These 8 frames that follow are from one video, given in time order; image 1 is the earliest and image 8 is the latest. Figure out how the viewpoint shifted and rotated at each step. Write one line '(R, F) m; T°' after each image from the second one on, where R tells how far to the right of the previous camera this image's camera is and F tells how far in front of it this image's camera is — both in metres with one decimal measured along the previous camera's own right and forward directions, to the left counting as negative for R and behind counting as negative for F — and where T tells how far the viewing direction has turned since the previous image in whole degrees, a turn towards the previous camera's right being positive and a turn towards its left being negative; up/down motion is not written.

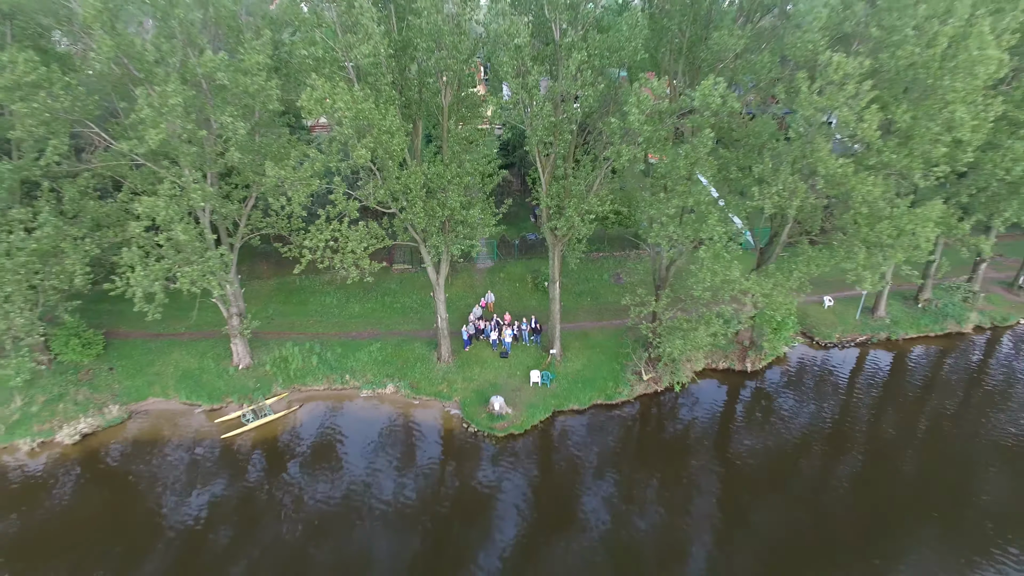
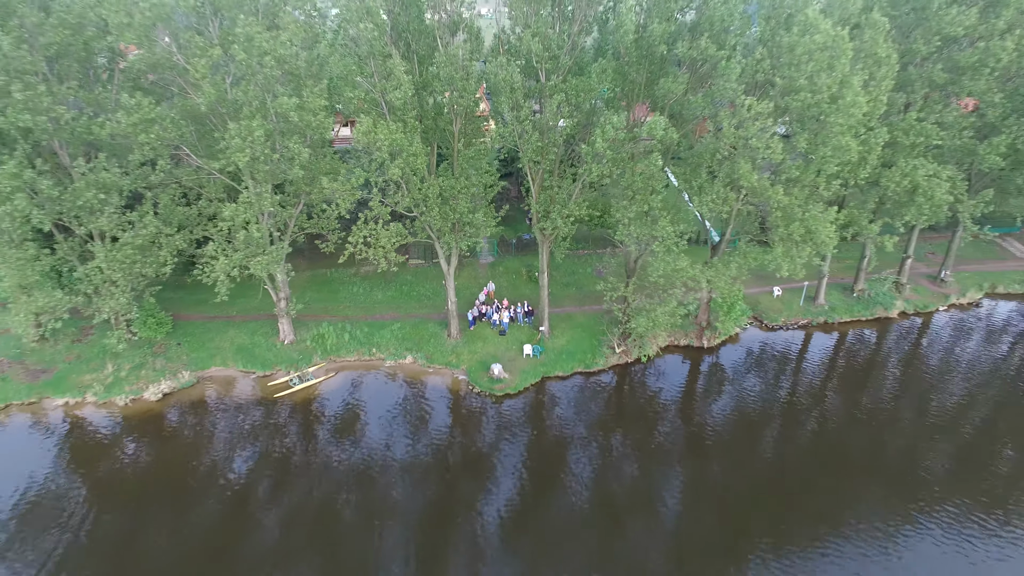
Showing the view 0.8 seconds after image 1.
(+0.2, -5.2) m; 0°
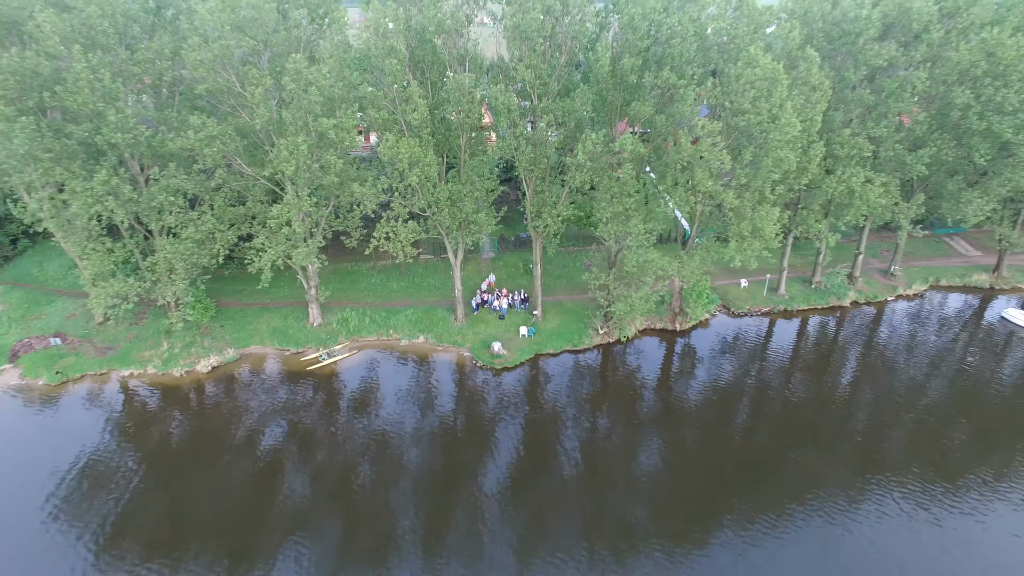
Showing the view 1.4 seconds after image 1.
(+0.2, -4.5) m; 0°
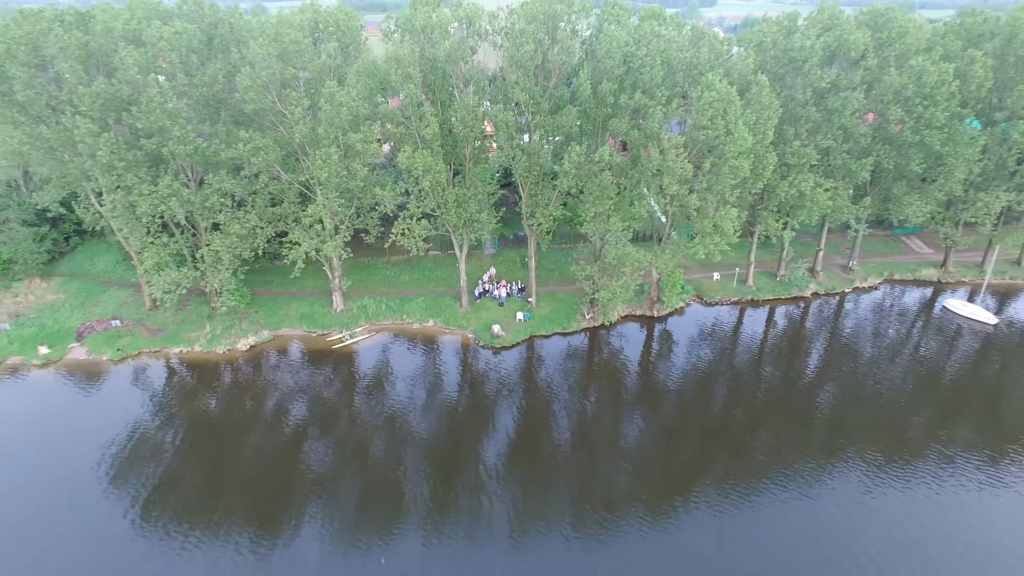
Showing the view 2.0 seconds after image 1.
(+0.3, -4.7) m; 0°
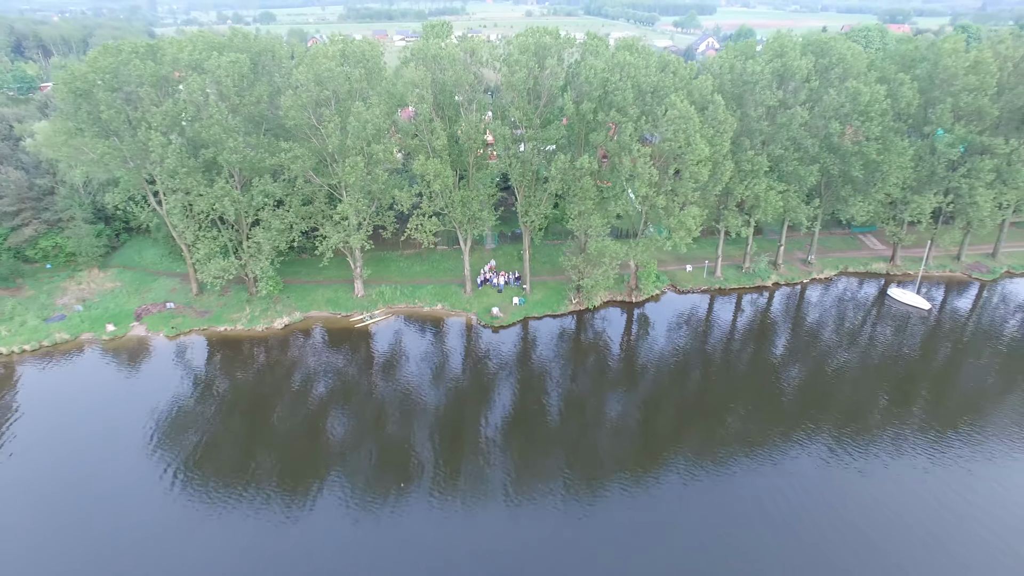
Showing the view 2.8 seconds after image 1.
(+0.4, -5.8) m; 0°
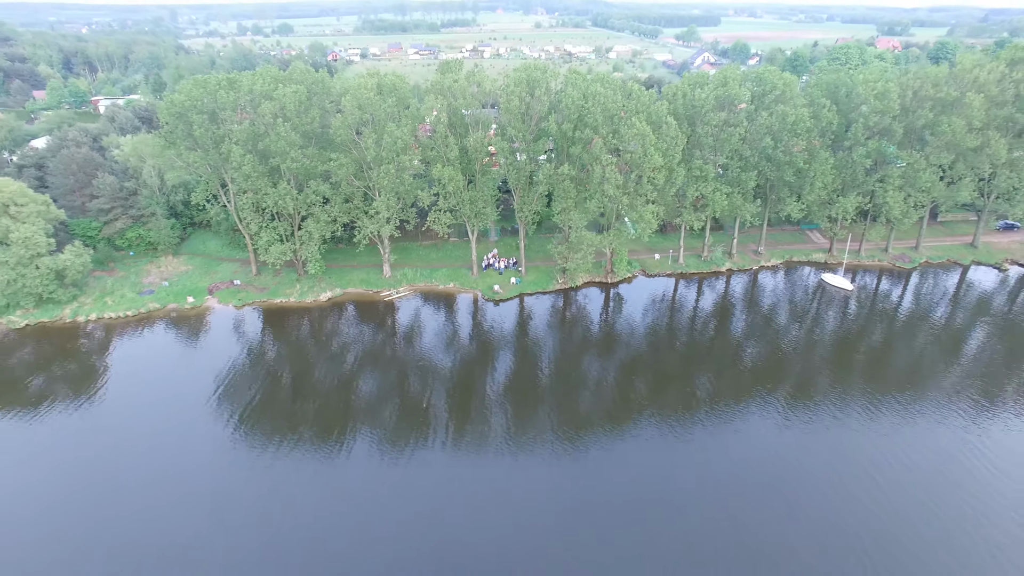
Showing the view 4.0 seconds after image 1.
(+1.0, -10.0) m; -1°
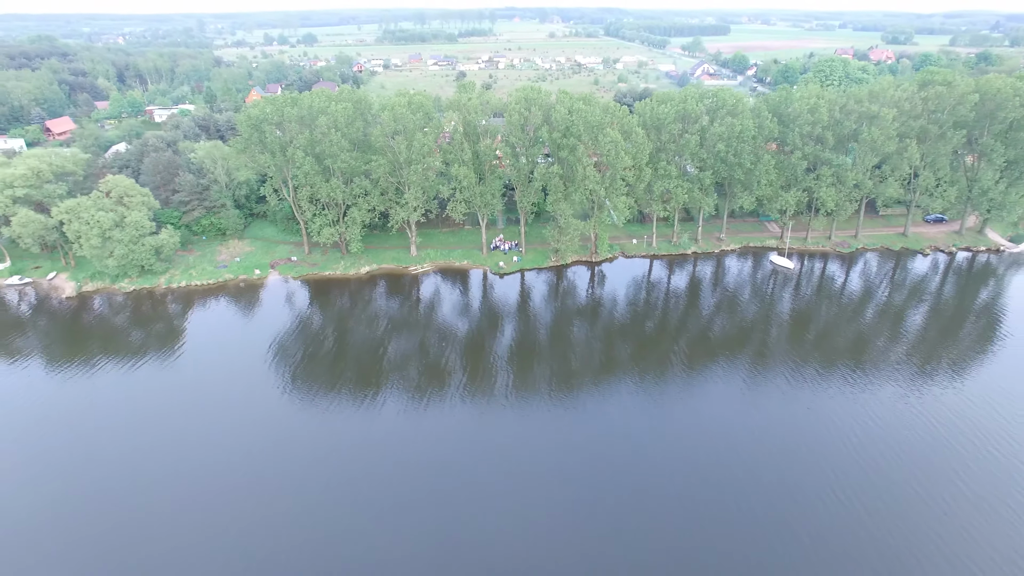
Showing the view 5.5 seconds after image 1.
(+1.4, -12.0) m; -1°
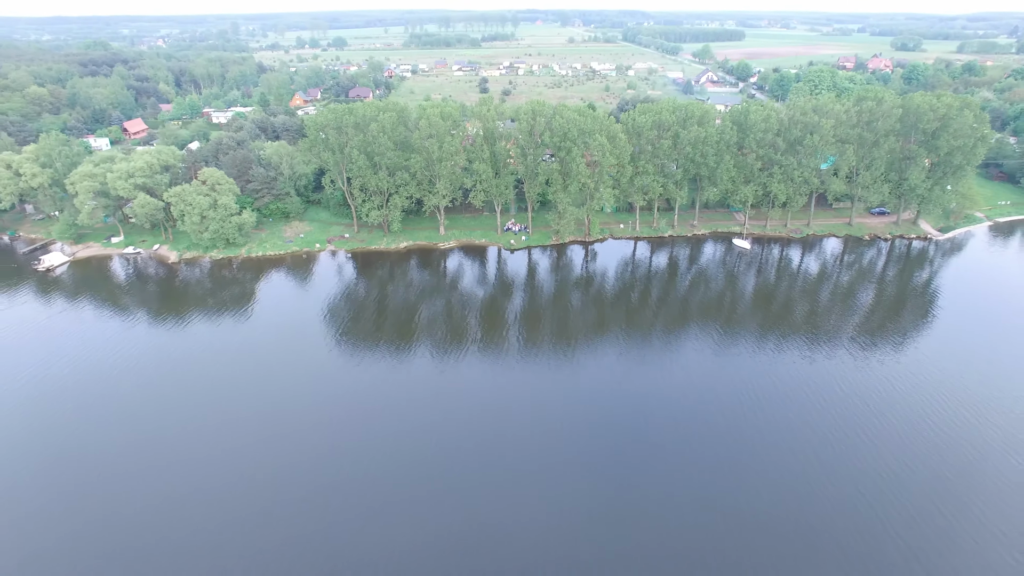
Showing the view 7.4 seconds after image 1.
(+1.4, -14.8) m; -2°
